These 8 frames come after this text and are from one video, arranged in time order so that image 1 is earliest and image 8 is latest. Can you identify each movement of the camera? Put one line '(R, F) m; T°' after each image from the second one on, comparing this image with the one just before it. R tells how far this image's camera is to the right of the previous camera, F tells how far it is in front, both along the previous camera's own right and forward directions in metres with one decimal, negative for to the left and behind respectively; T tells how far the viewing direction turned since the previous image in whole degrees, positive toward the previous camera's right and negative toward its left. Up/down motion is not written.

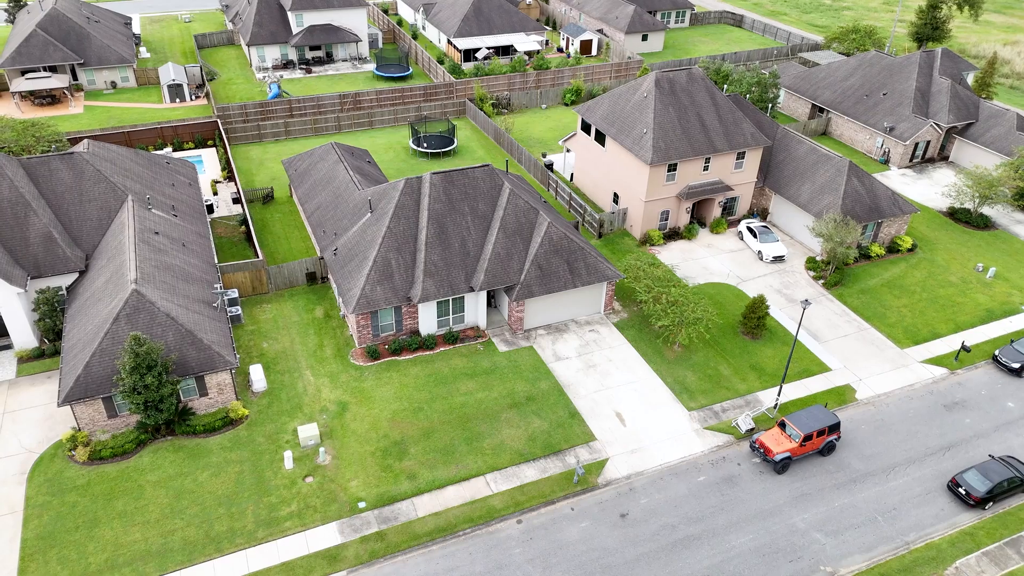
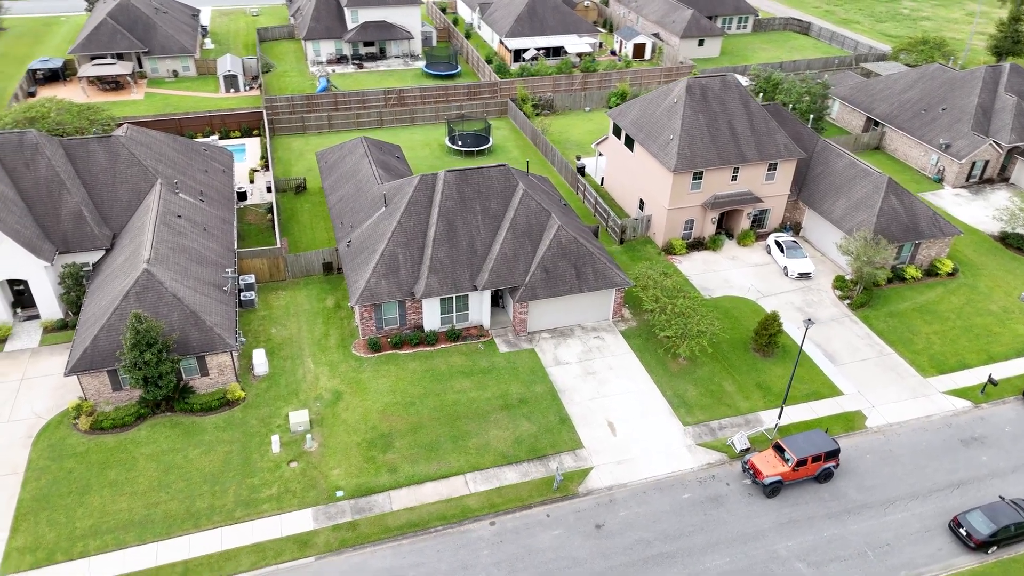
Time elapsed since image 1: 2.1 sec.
(+2.7, +0.3) m; -5°
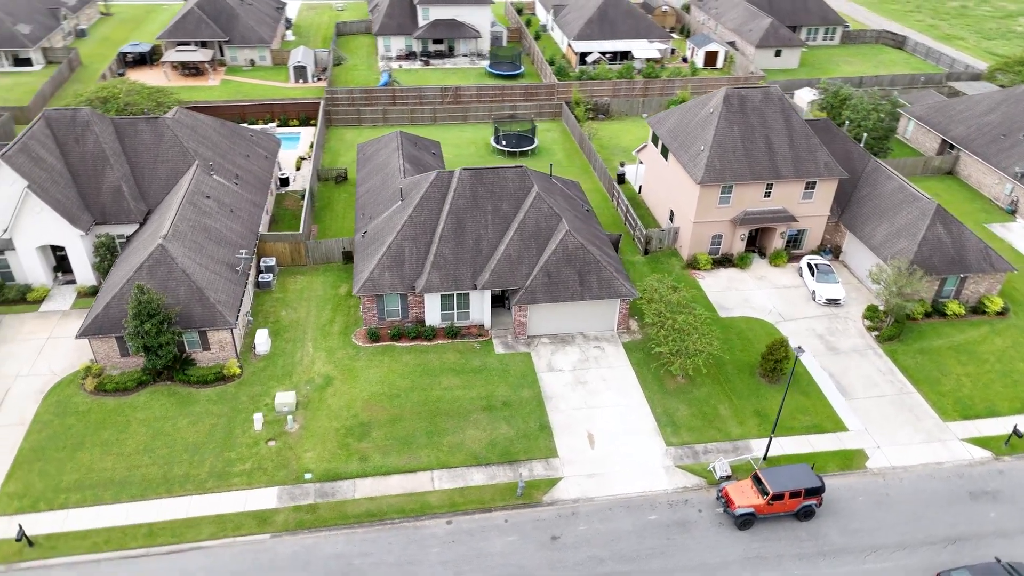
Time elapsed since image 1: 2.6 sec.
(+4.0, +0.4) m; -7°
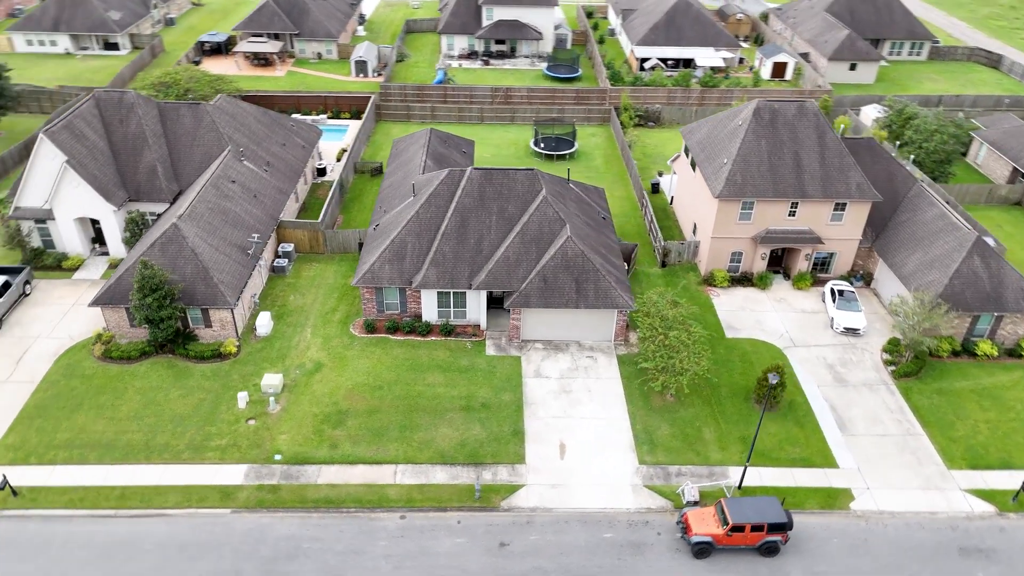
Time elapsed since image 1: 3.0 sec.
(+4.0, +0.4) m; -7°
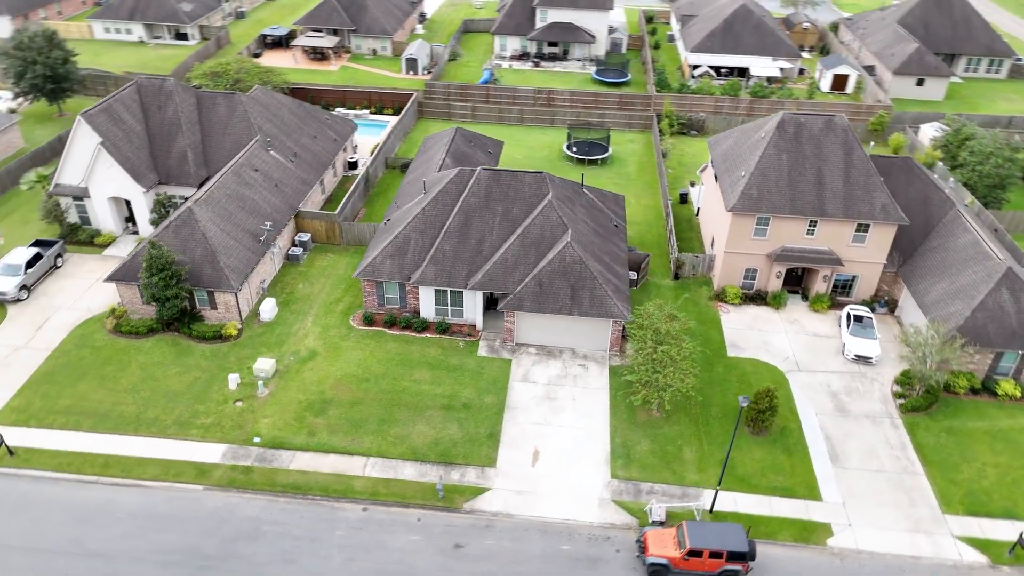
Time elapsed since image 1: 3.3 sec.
(+3.4, +0.3) m; -6°
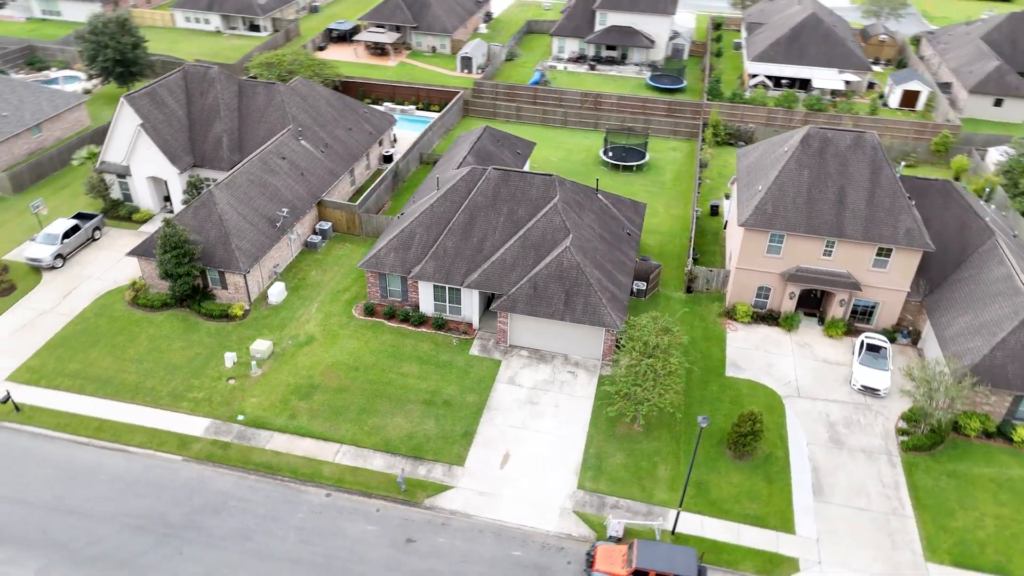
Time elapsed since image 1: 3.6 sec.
(+3.6, +0.3) m; -6°
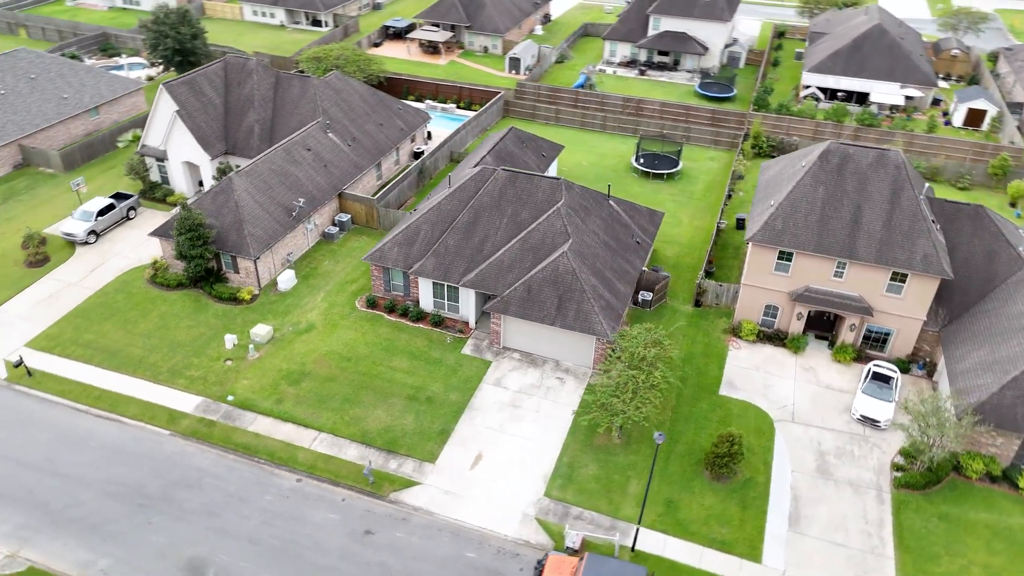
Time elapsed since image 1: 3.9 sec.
(+3.3, +0.3) m; -6°
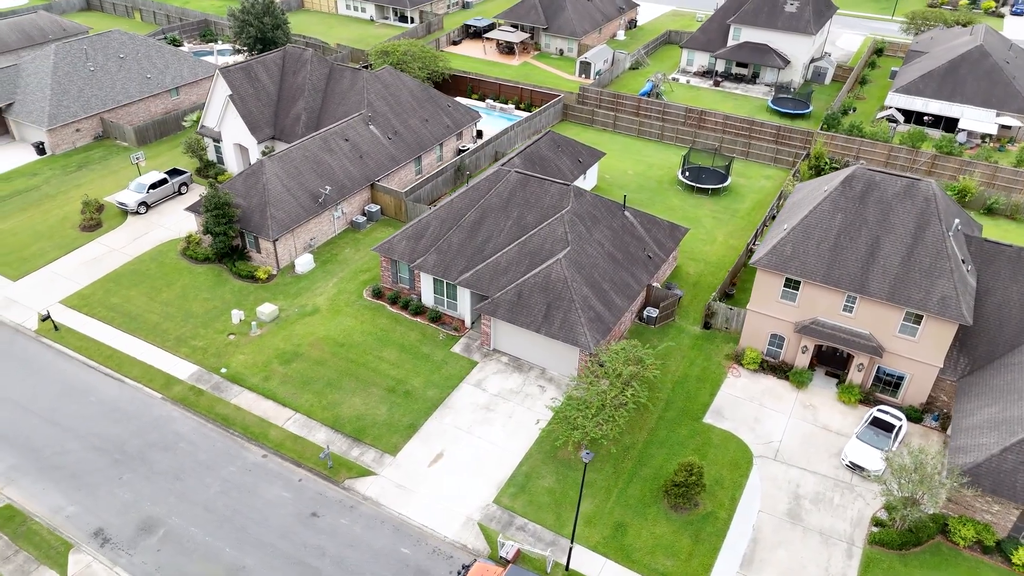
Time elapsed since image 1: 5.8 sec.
(+4.7, +0.6) m; -8°
